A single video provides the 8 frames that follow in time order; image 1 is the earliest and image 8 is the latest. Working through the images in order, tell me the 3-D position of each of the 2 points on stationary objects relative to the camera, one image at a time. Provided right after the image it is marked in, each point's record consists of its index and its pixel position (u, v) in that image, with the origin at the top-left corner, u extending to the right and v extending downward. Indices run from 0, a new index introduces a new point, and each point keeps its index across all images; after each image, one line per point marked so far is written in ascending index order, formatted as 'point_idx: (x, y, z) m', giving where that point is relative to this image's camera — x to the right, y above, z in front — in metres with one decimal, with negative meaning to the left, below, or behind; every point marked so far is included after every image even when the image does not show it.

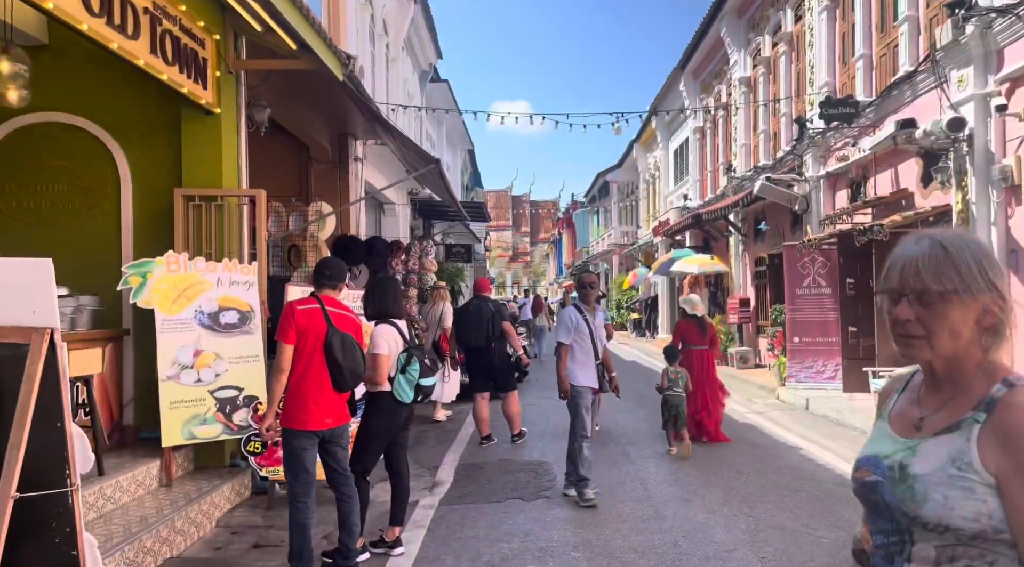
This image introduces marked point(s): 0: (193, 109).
0: (-2.5, +1.4, +6.3) m
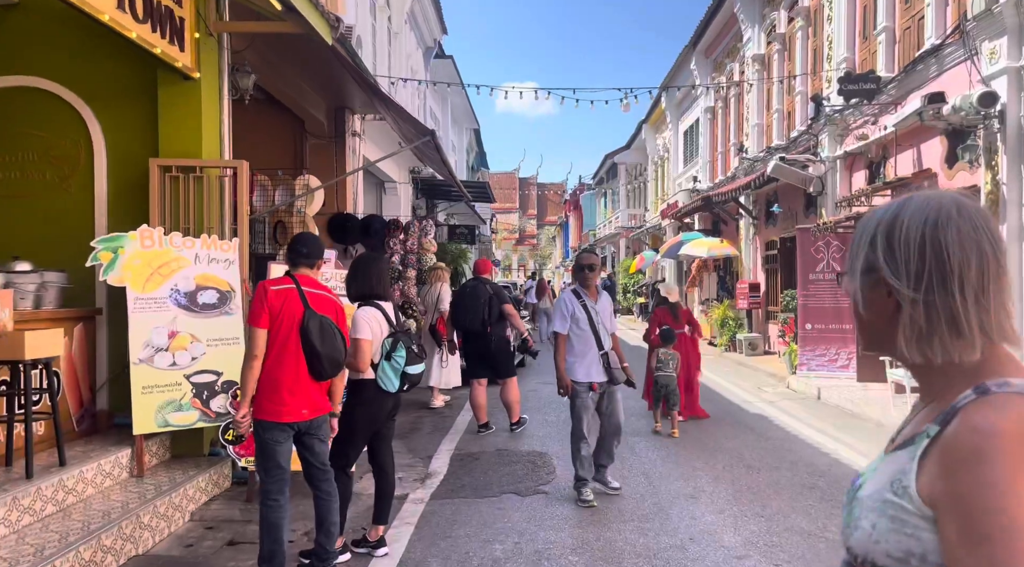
0: (-2.5, +1.6, +5.8) m
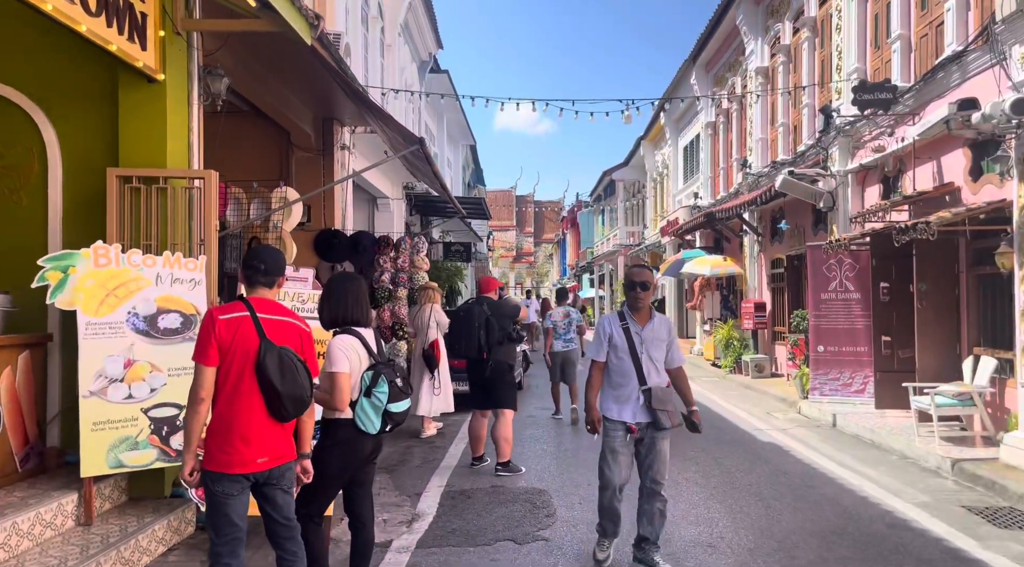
0: (-2.6, +1.4, +5.3) m
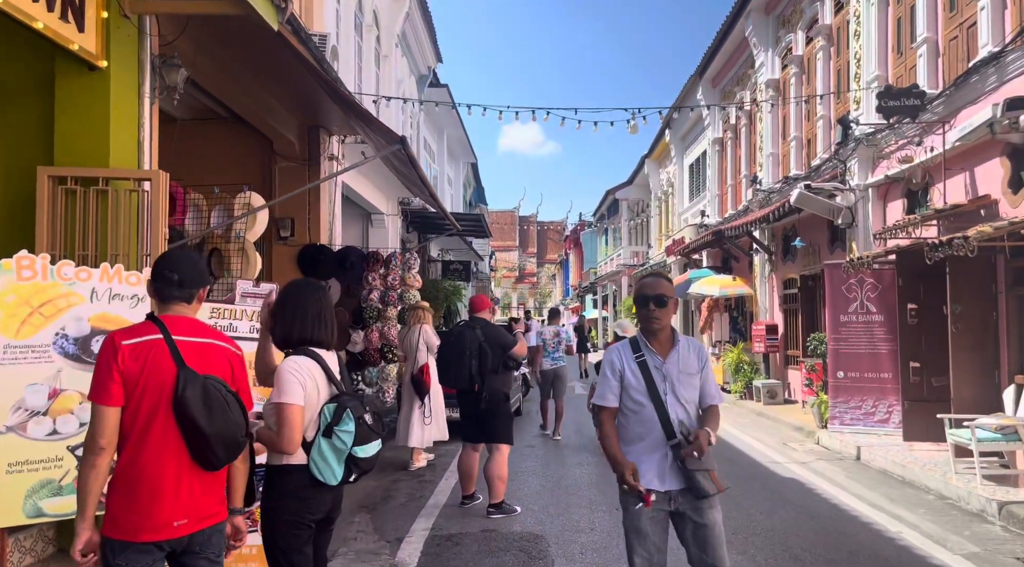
0: (-2.6, +1.3, +4.7) m
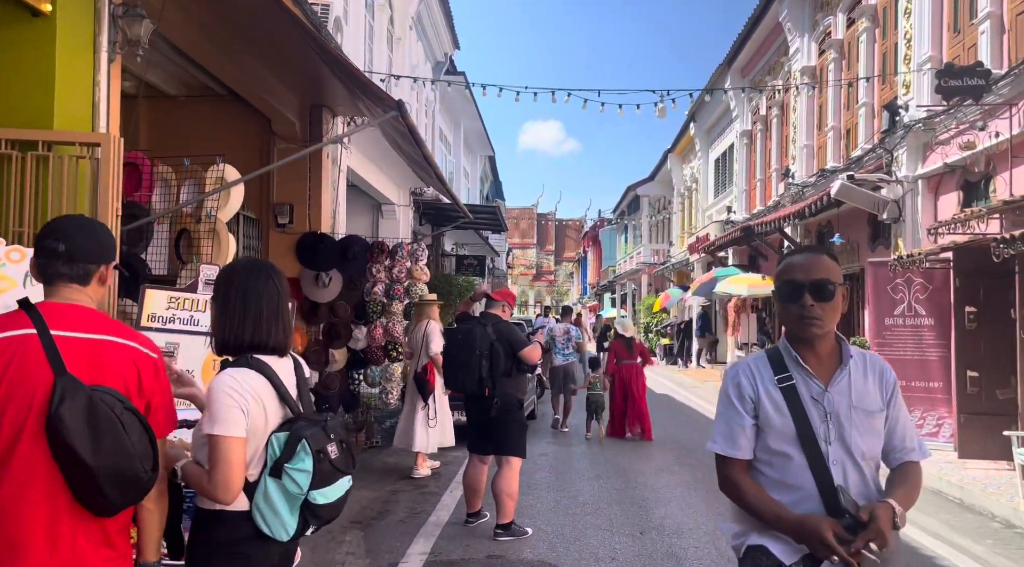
0: (-2.5, +1.4, +4.0) m
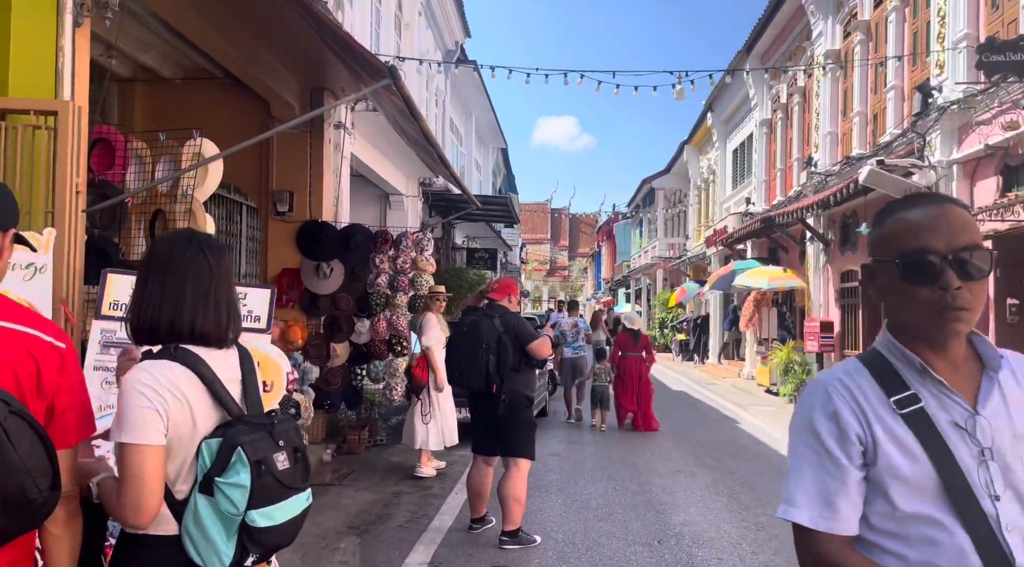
0: (-2.5, +1.5, +3.6) m
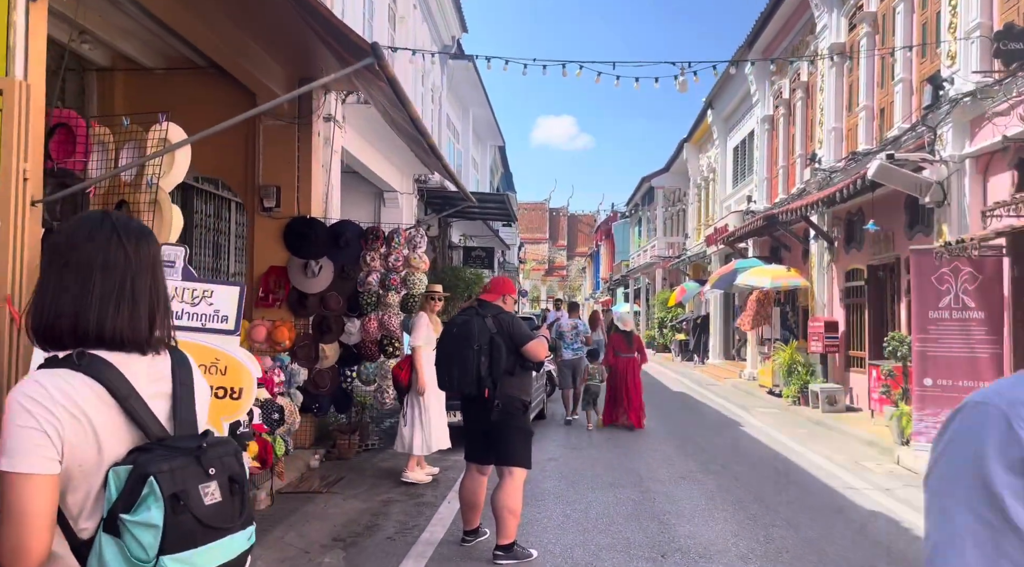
0: (-2.5, +1.5, +3.2) m
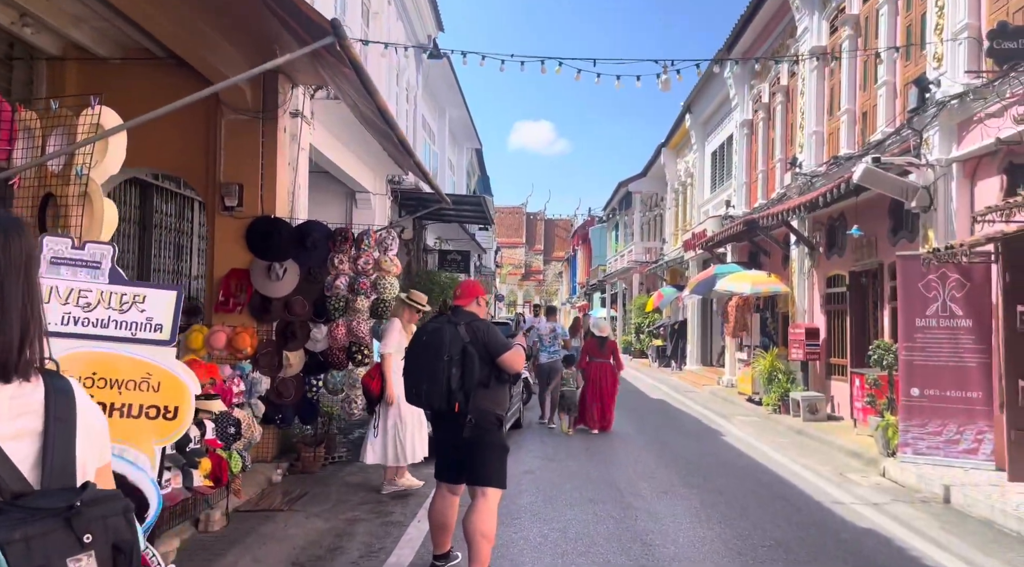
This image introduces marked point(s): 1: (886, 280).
0: (-2.6, +1.5, +2.8) m
1: (+5.0, 0.0, +10.4) m
